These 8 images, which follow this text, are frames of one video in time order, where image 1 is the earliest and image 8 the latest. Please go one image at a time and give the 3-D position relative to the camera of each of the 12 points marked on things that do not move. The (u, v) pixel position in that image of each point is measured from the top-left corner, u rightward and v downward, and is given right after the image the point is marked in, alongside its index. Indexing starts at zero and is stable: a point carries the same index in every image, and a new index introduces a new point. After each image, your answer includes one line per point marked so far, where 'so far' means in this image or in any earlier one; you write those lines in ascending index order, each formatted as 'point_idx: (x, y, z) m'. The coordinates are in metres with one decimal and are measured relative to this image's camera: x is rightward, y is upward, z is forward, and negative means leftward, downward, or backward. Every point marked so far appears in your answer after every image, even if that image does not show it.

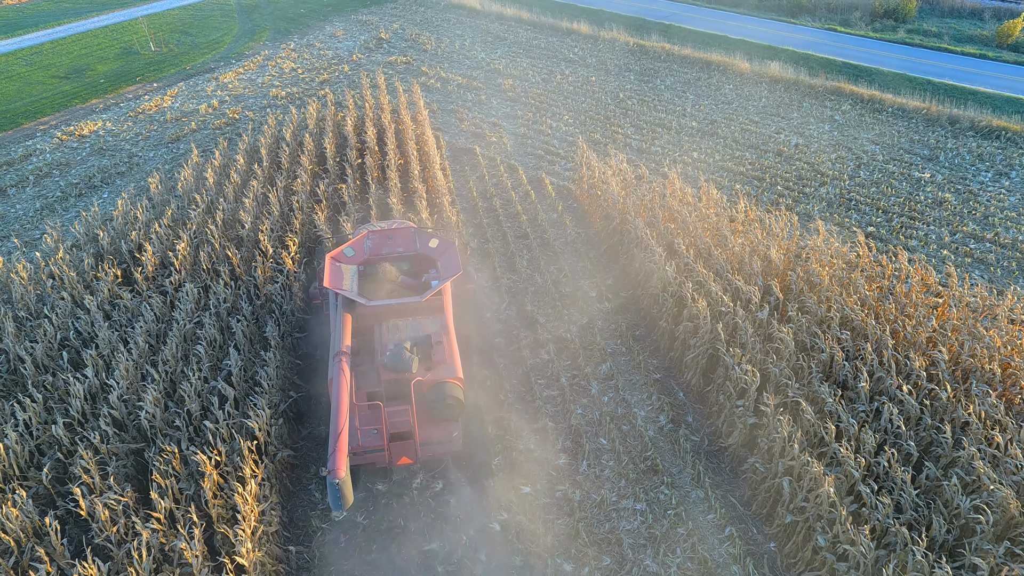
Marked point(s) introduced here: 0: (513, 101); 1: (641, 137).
0: (0.0, +4.7, +15.8) m
1: (+2.8, +3.3, +13.9) m
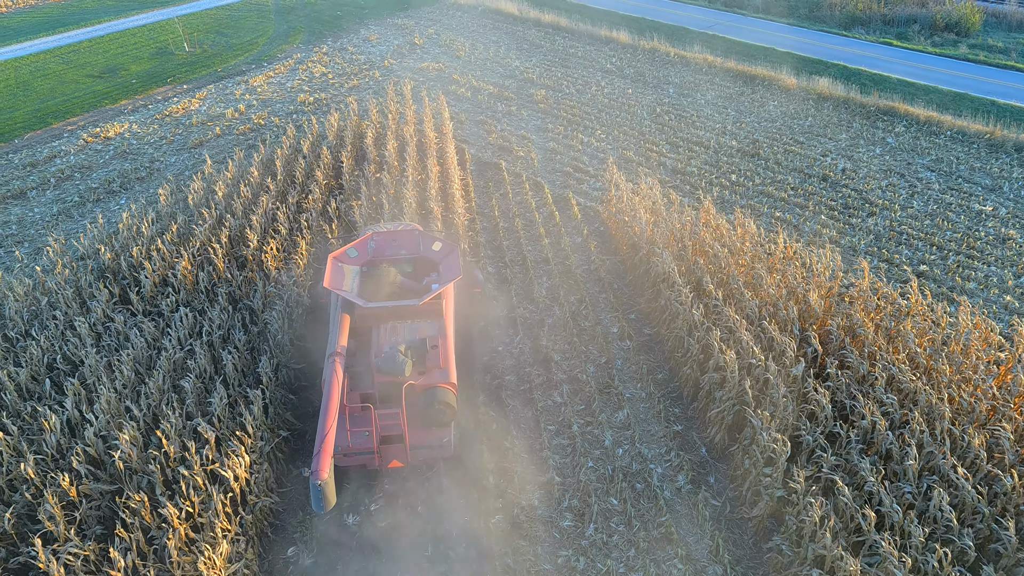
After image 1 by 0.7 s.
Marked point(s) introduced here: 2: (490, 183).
0: (+0.8, +4.2, +15.3) m
1: (+3.4, +2.7, +13.2) m
2: (-0.4, +2.0, +12.2) m
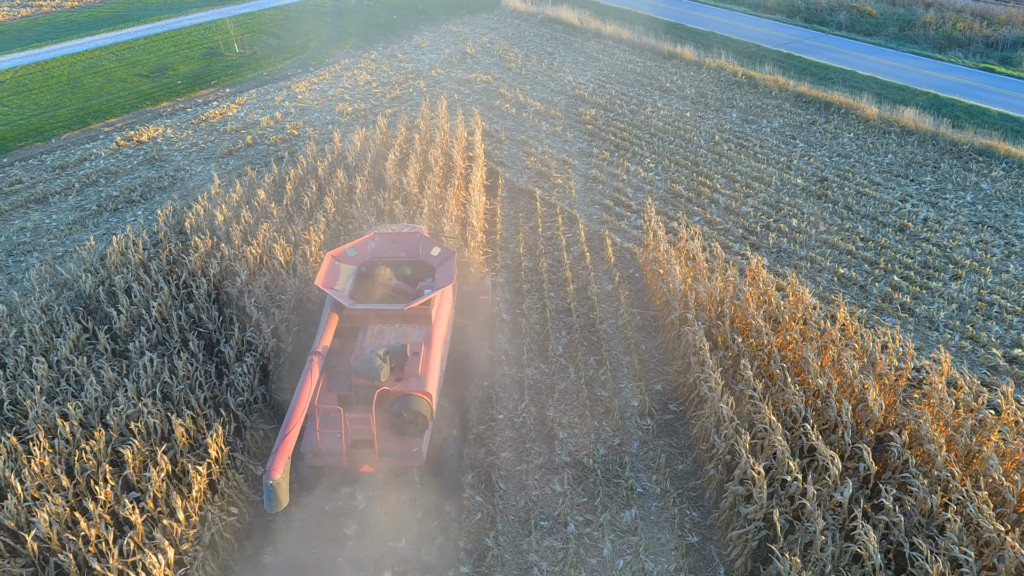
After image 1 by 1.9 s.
0: (+1.8, +3.4, +14.2) m
1: (+4.1, +1.7, +11.8) m
2: (+0.1, +1.3, +11.3) m
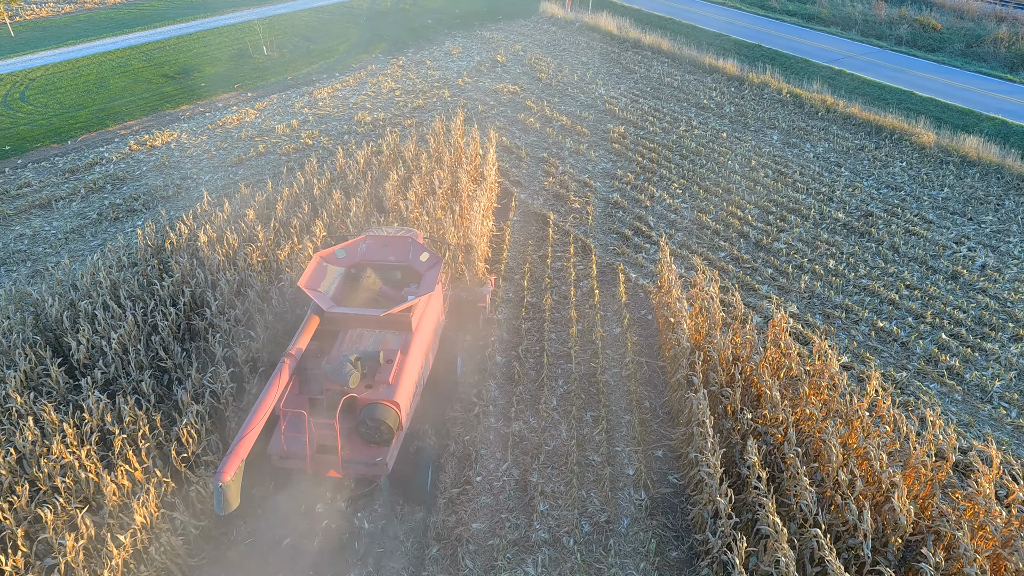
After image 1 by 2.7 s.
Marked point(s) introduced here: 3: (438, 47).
0: (+2.2, +2.8, +13.3) m
1: (+4.3, +1.0, +10.8) m
2: (+0.3, +0.8, +10.5) m
3: (-2.2, +7.3, +19.3) m
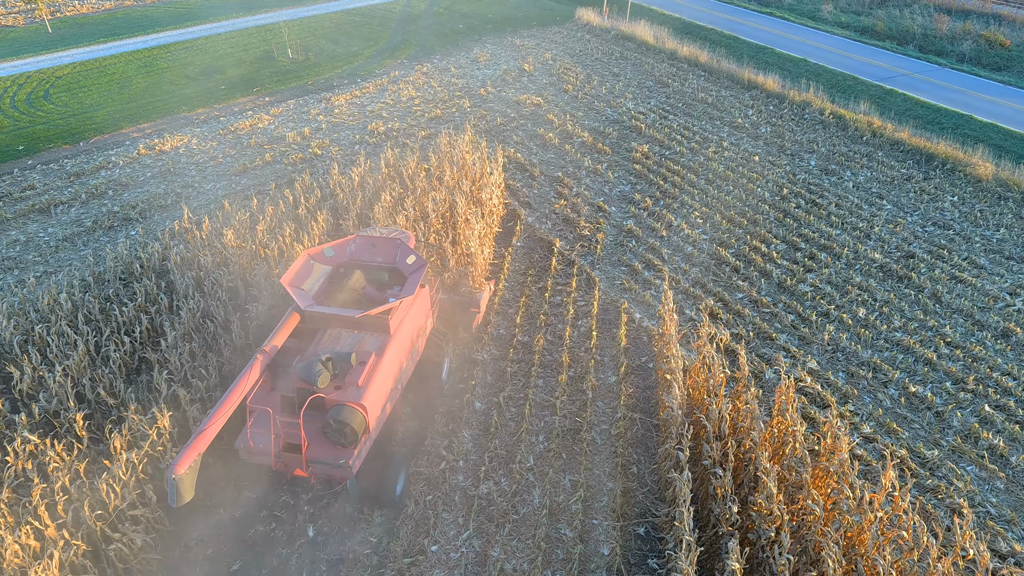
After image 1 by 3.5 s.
0: (+2.5, +2.2, +12.5) m
1: (+4.3, +0.3, +9.9) m
2: (+0.3, +0.3, +9.8) m
3: (-1.4, +6.9, +18.7) m
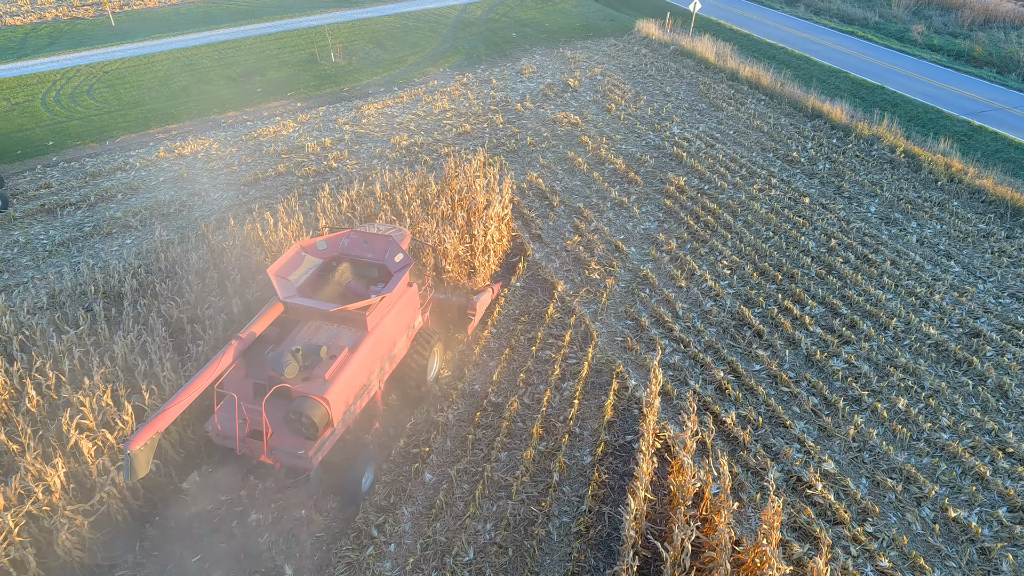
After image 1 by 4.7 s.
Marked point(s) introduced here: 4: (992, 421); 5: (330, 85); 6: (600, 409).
0: (+2.8, +1.3, +11.3) m
1: (+4.2, -0.6, +8.5) m
2: (+0.2, -0.4, +8.9) m
3: (0.0, +6.3, +17.9) m
4: (+5.5, -1.5, +7.4) m
5: (-4.6, +5.2, +16.3) m
6: (+1.0, -1.4, +7.5) m
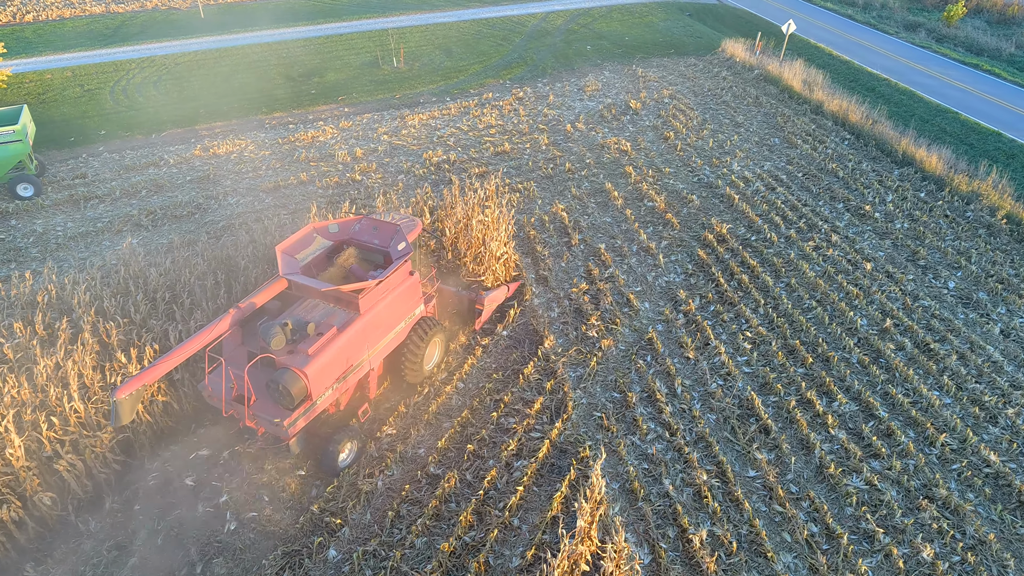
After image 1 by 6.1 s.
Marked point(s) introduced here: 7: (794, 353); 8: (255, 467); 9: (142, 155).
0: (+2.9, +0.4, +10.0) m
1: (+3.7, -1.7, +7.0) m
2: (-0.2, -1.0, +8.0) m
3: (+1.7, +5.5, +16.9) m
4: (+4.8, -2.7, +5.7) m
5: (-3.2, +4.9, +16.0) m
6: (+0.4, -2.1, +6.4) m
7: (+3.7, -0.8, +8.3) m
8: (-2.7, -1.9, +6.6) m
9: (-7.4, +2.7, +12.8) m
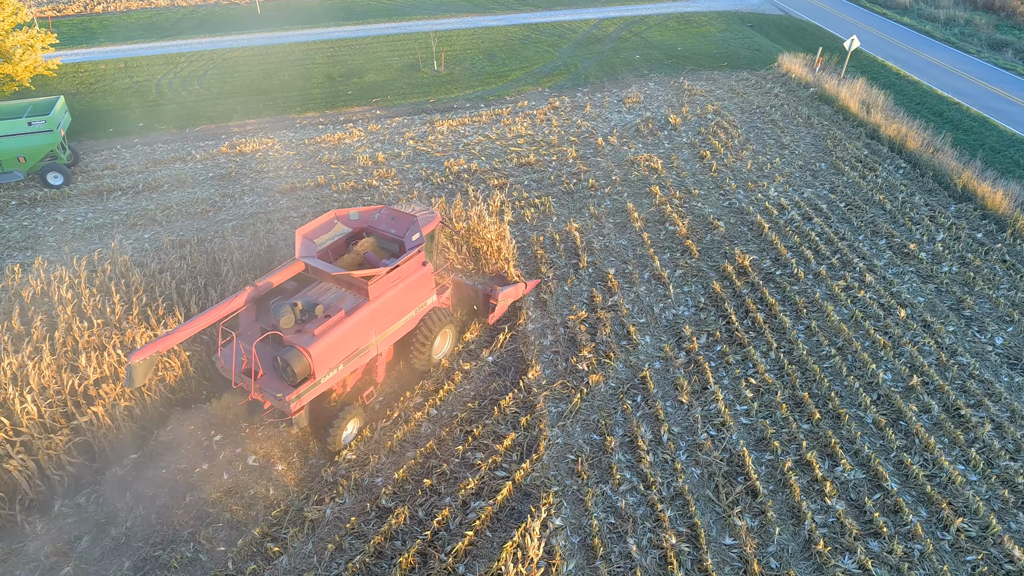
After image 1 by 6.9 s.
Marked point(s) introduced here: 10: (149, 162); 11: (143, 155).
0: (+2.9, -0.1, +9.3) m
1: (+3.3, -2.3, +6.3) m
2: (-0.4, -1.3, +7.6) m
3: (+2.7, +5.1, +16.3) m
4: (+4.2, -3.3, +4.9) m
5: (-2.3, +4.8, +15.8) m
6: (-0.1, -2.4, +6.0) m
7: (+3.5, -1.4, +7.6) m
8: (-3.1, -2.0, +6.5) m
9: (-6.9, +2.8, +13.0) m
10: (-7.1, +2.5, +12.5) m
11: (-7.4, +2.7, +12.7) m
